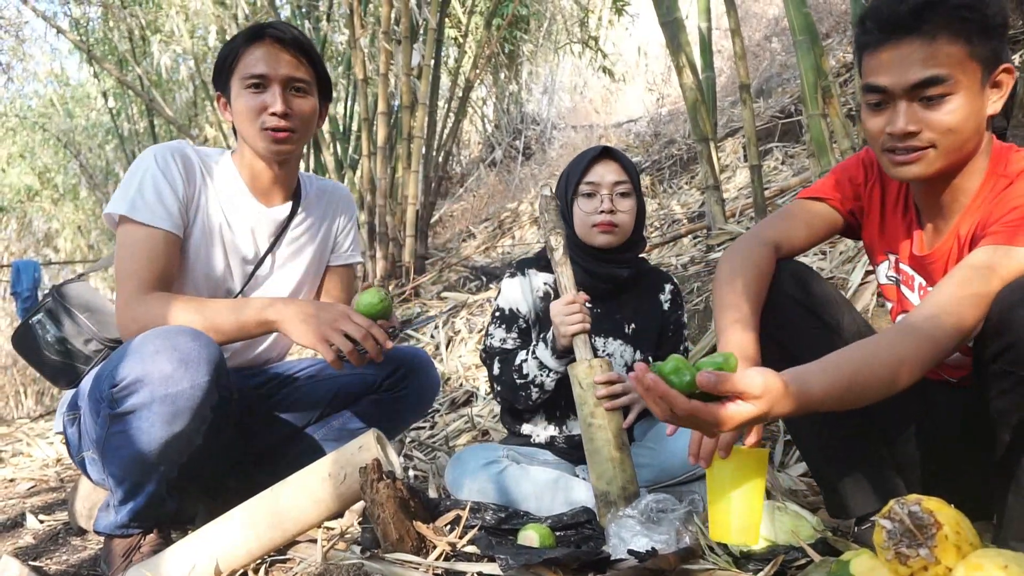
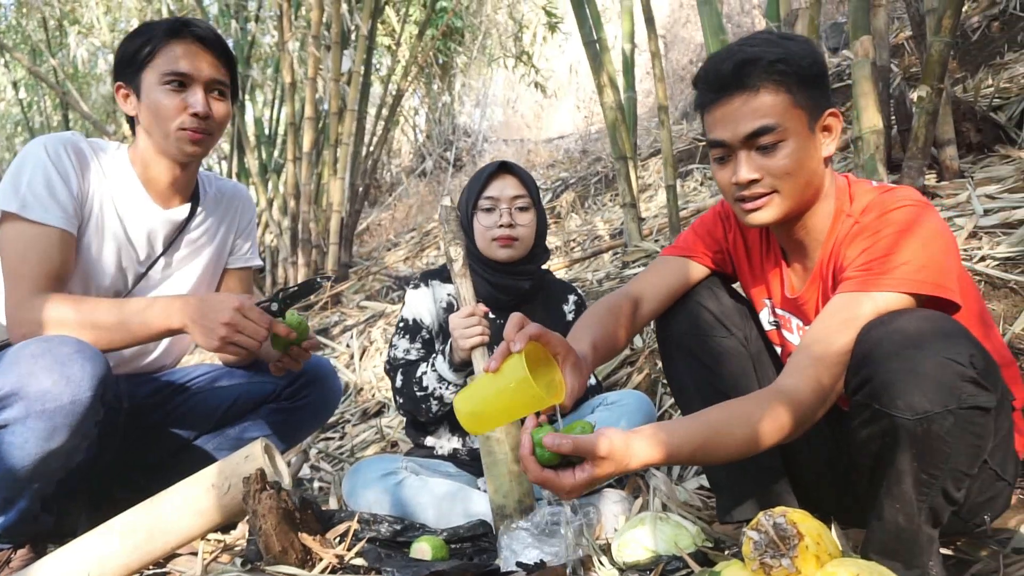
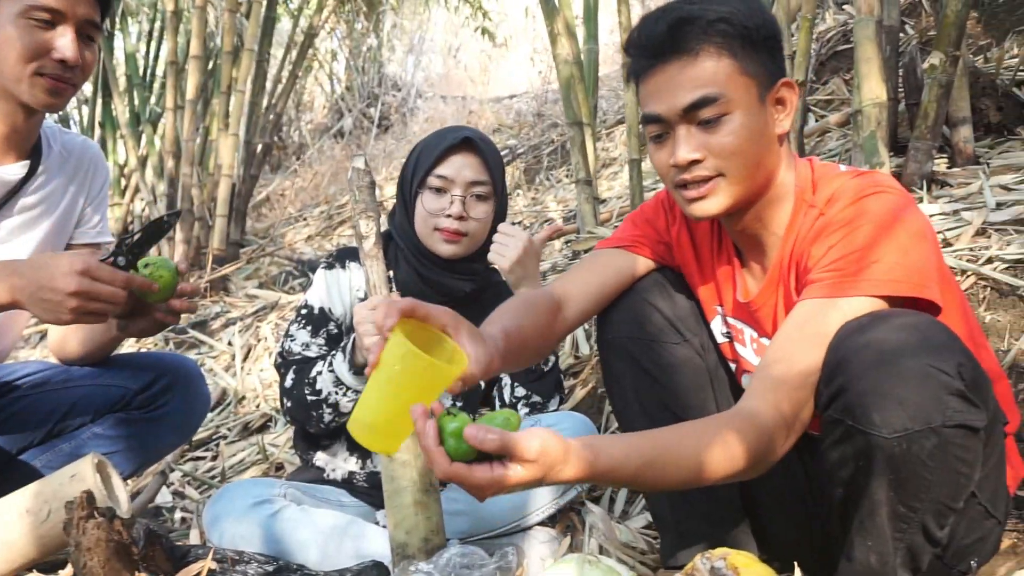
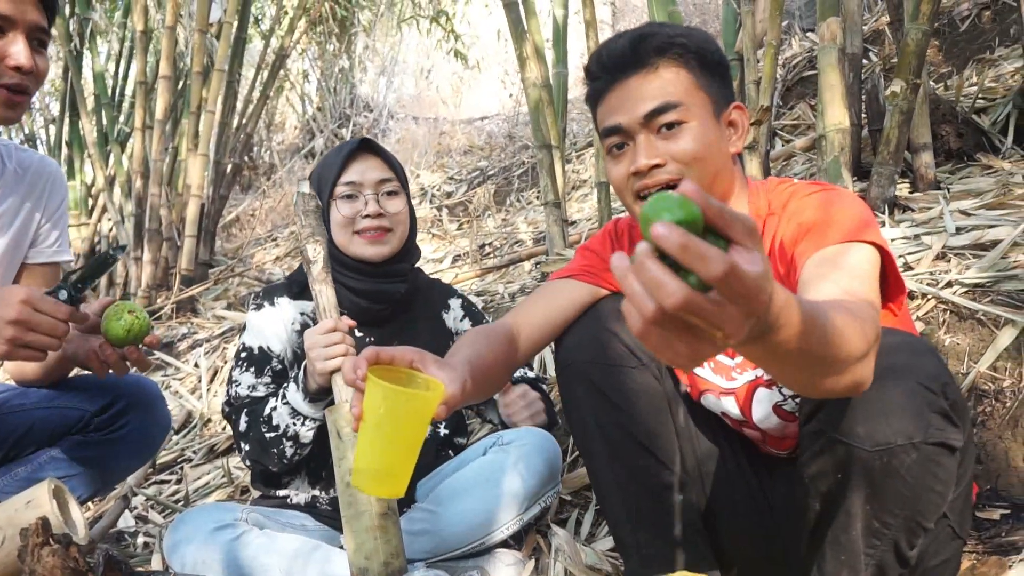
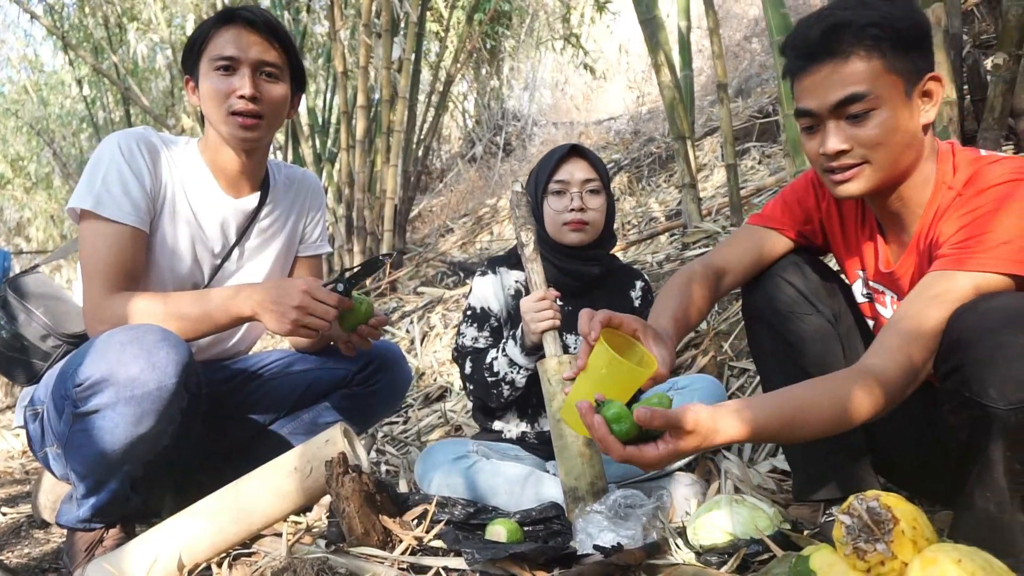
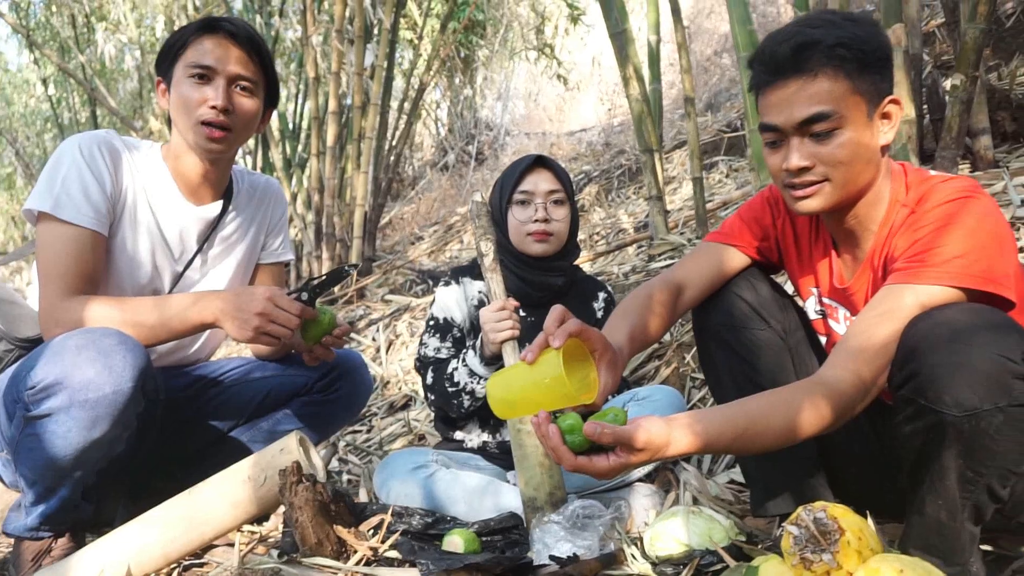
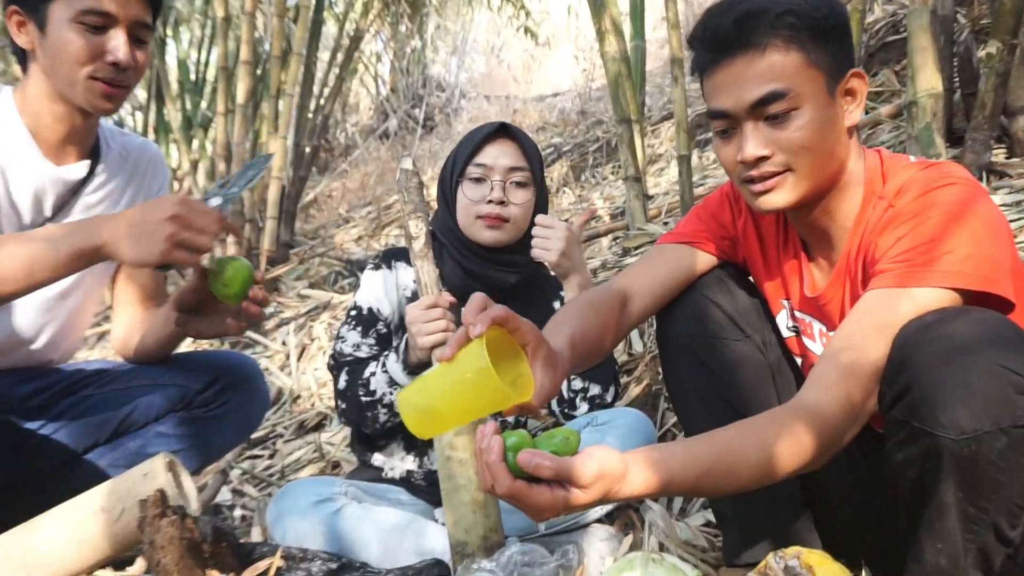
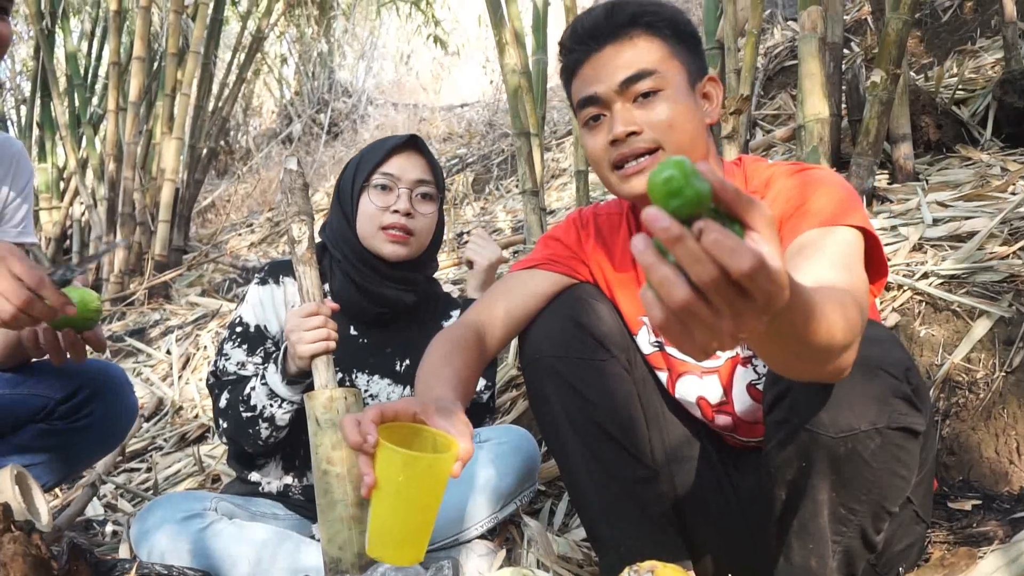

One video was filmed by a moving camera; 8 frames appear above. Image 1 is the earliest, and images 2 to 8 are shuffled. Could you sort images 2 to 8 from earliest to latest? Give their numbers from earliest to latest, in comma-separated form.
5, 6, 2, 7, 3, 4, 8
